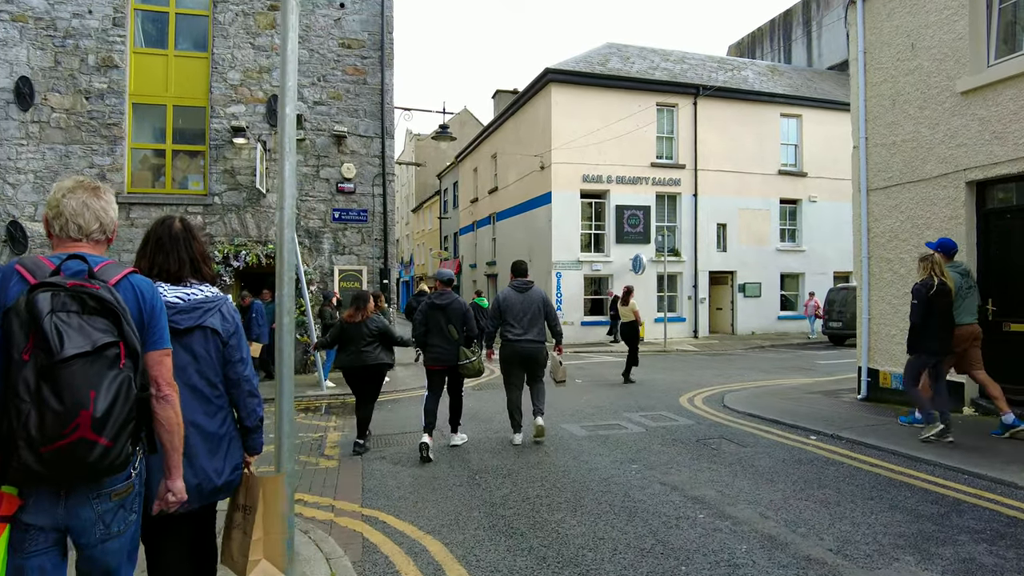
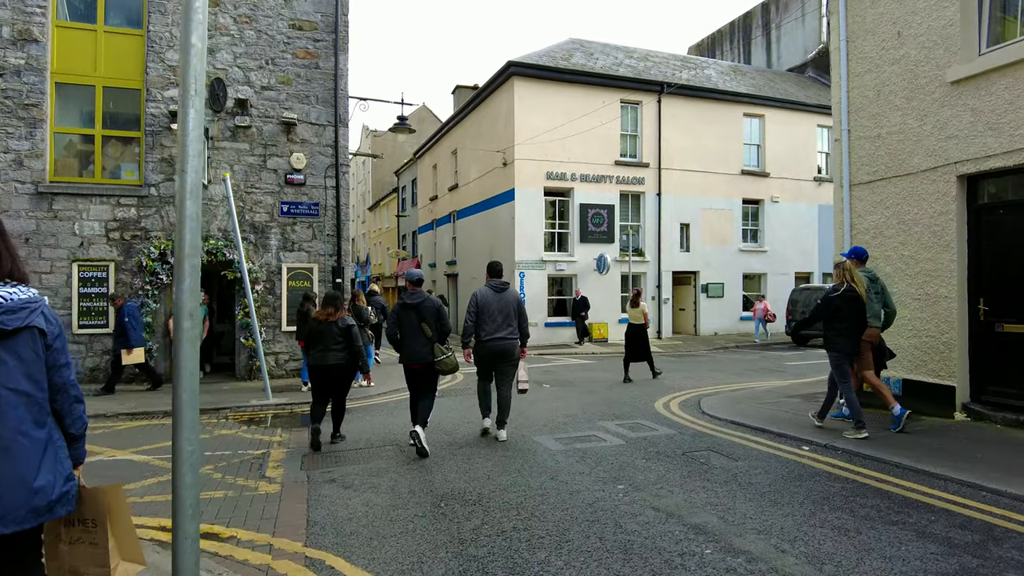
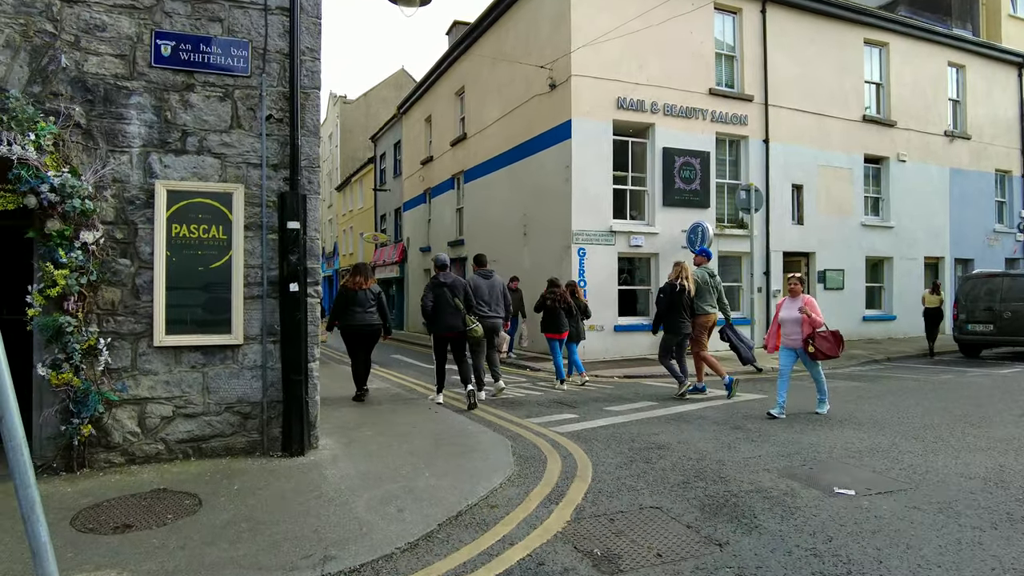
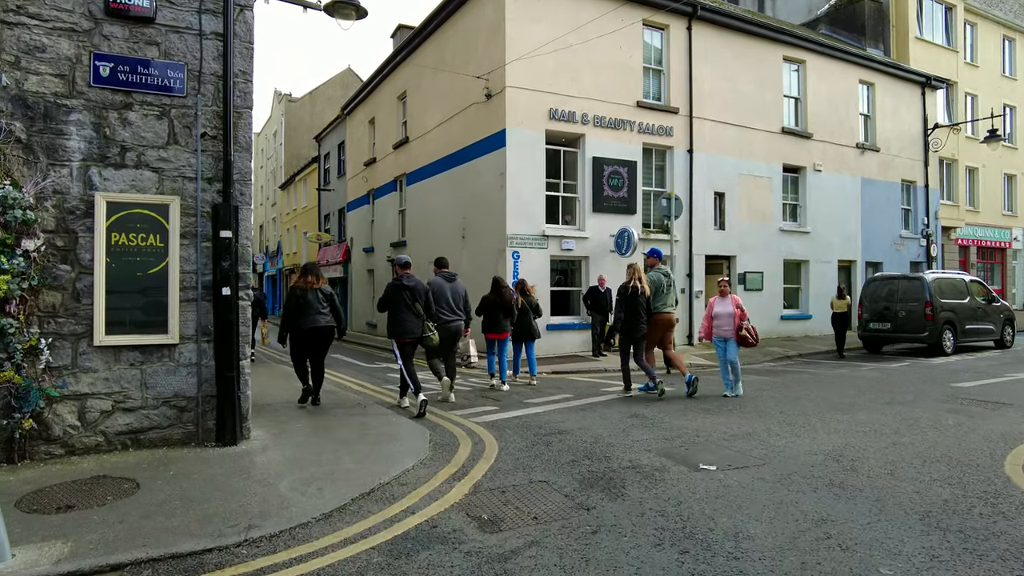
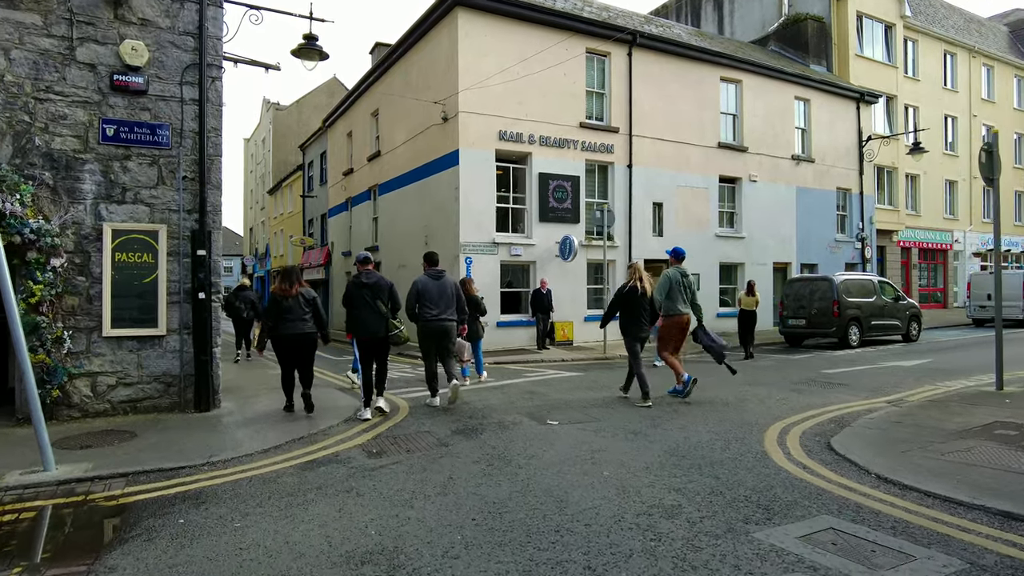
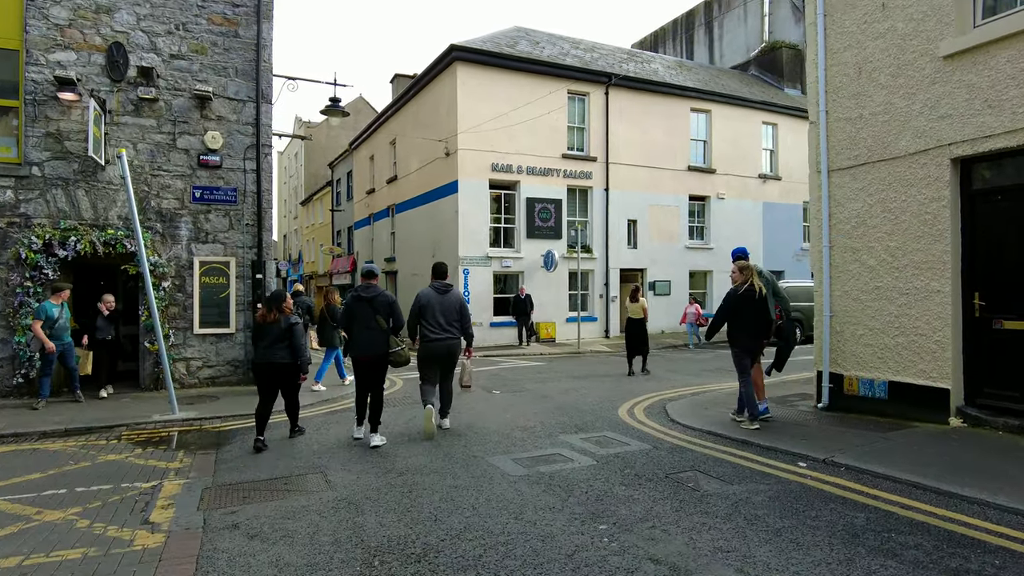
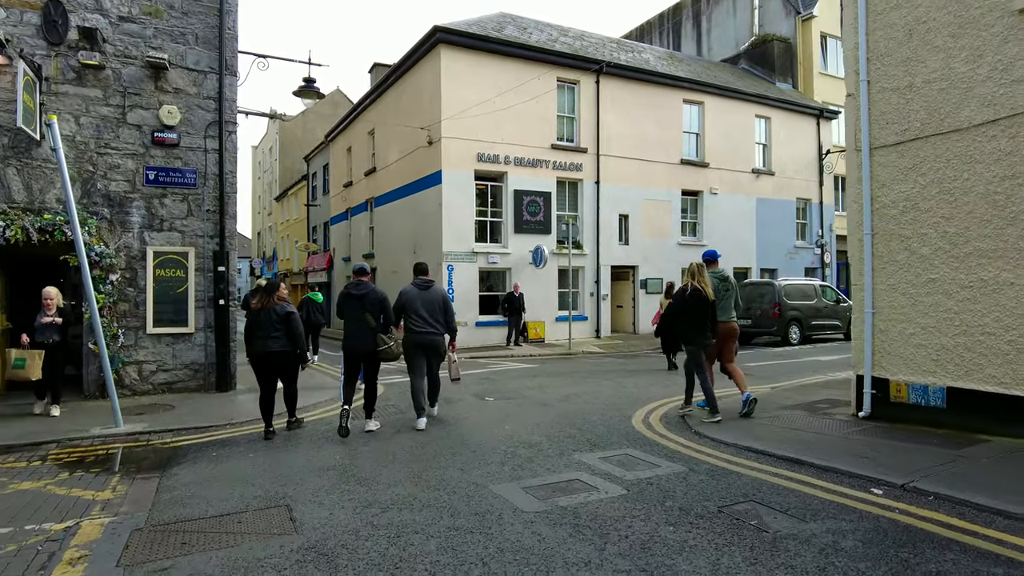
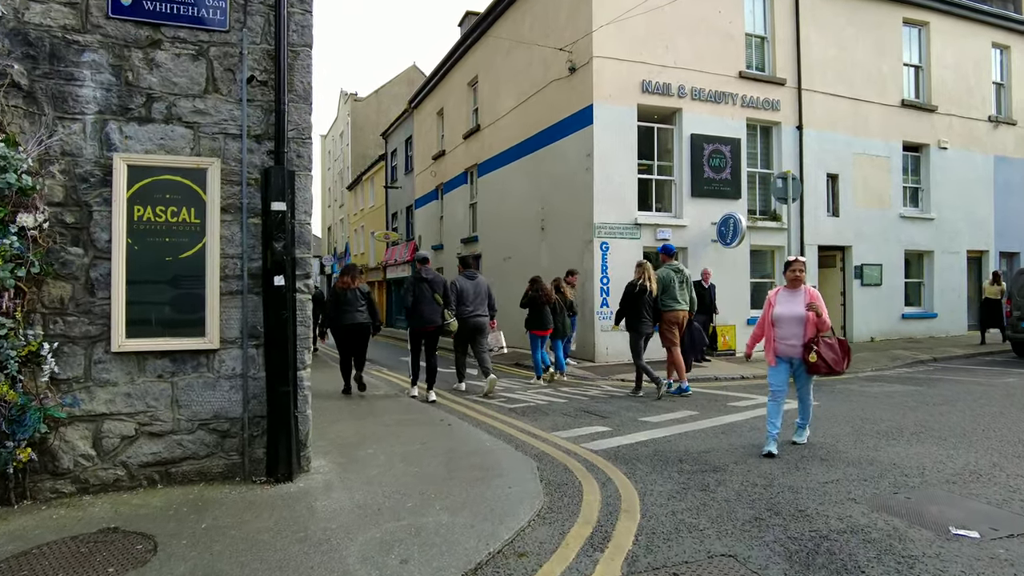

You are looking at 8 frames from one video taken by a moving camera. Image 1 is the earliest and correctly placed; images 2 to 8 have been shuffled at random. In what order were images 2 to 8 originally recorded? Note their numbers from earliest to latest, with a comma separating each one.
2, 6, 7, 5, 4, 3, 8
